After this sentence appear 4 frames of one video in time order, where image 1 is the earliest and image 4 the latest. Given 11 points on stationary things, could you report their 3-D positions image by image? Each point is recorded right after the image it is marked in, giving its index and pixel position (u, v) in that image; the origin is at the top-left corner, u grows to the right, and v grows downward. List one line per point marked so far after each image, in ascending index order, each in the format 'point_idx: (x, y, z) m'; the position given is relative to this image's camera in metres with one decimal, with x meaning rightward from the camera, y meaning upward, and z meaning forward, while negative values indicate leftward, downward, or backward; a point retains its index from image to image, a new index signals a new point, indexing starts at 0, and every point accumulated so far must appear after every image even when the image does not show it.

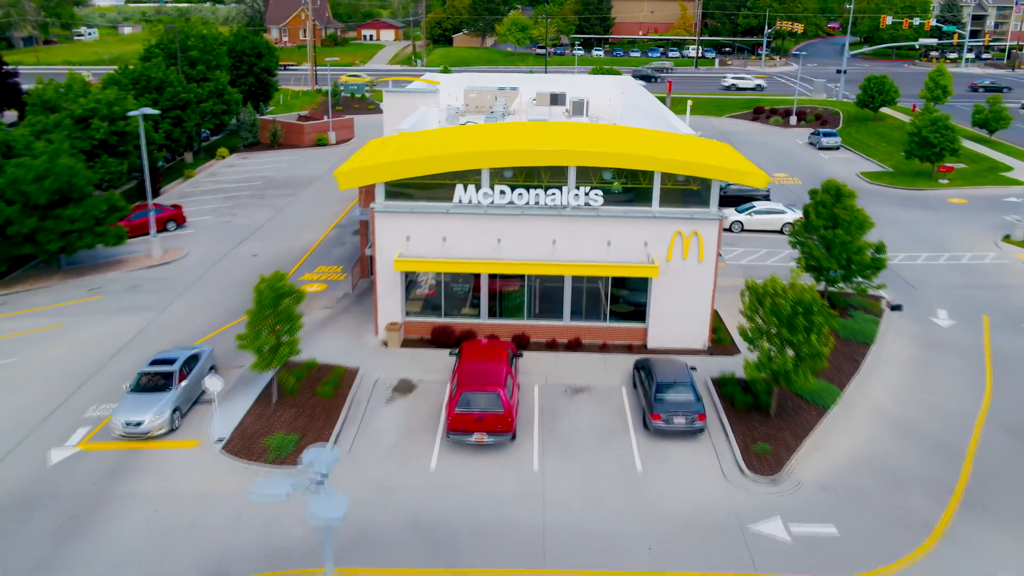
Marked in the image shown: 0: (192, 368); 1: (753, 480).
0: (-5.8, -1.5, +16.0) m
1: (+3.7, -3.0, +13.6) m
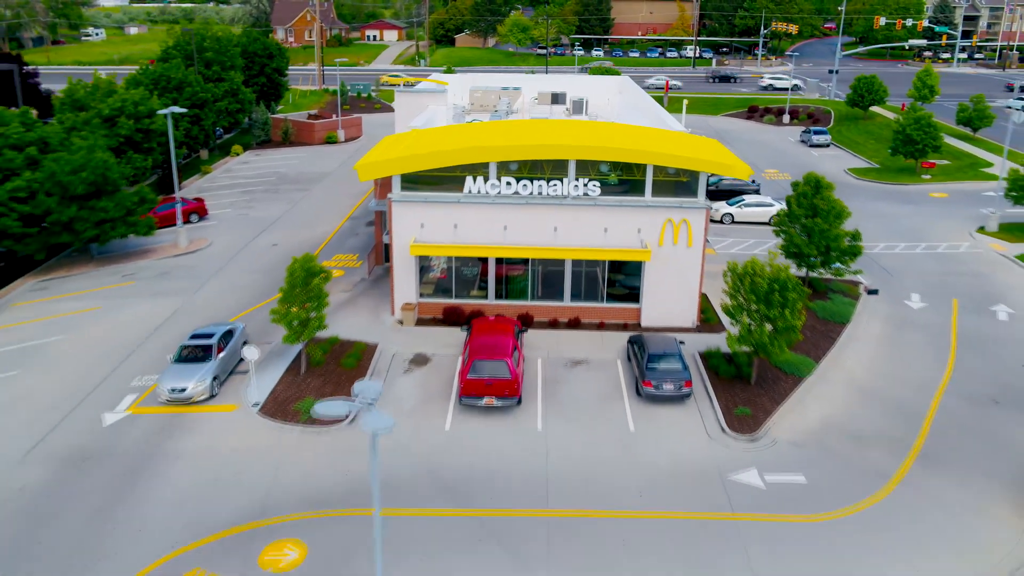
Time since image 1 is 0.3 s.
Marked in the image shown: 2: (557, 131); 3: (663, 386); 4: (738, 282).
0: (-5.7, -1.1, +17.6) m
1: (+3.9, -2.6, +15.3) m
2: (+1.0, +3.5, +19.8) m
3: (+2.8, -1.8, +16.2) m
4: (+4.3, +0.1, +16.9) m
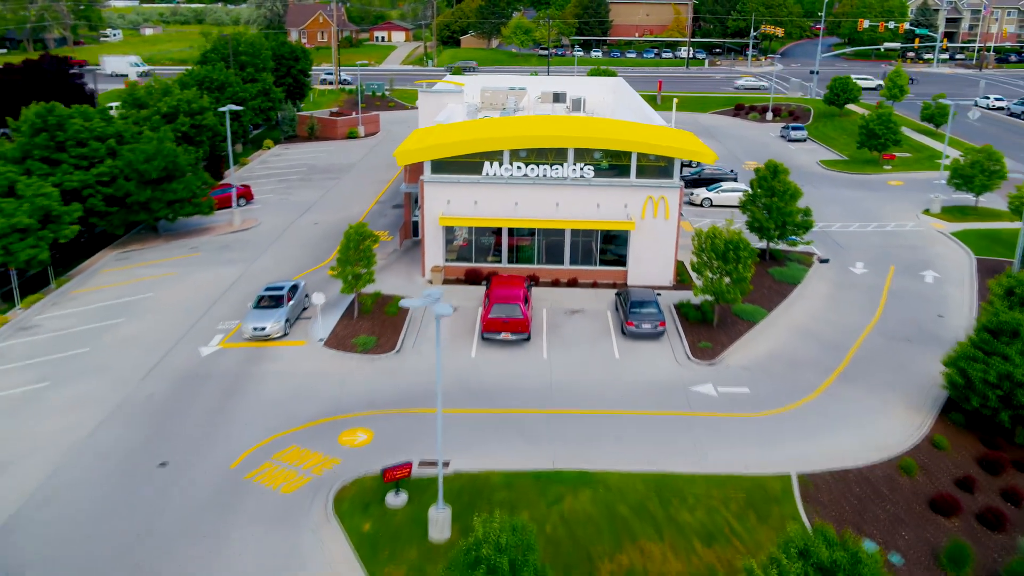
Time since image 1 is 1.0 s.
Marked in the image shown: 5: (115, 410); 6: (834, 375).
0: (-5.4, -0.1, +21.9) m
1: (+4.1, -1.7, +19.6) m
2: (+1.3, +4.5, +24.1) m
3: (+3.1, -0.9, +20.5) m
4: (+4.6, +1.0, +21.2) m
5: (-8.1, -2.5, +18.0) m
6: (+7.0, -1.9, +19.2) m
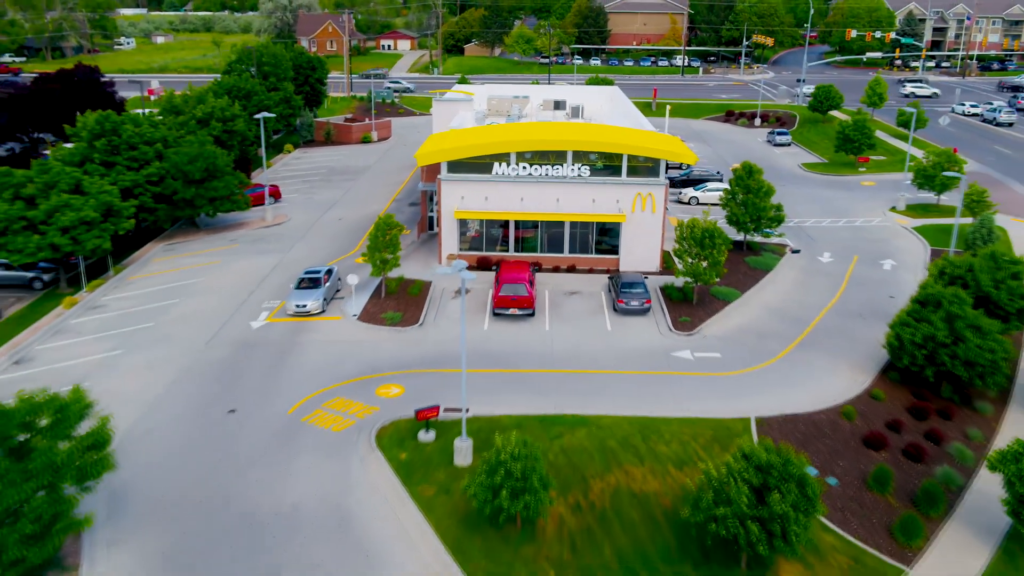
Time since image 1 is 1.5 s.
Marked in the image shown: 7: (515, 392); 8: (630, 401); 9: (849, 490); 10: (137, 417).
0: (-5.2, +0.3, +25.2) m
1: (+4.3, -1.2, +22.9) m
2: (+1.5, +4.9, +27.4) m
3: (+3.2, -0.4, +23.8) m
4: (+4.8, +1.5, +24.5) m
5: (-8.0, -2.0, +21.3) m
6: (+7.2, -1.4, +22.5) m
7: (+0.1, -2.3, +19.7) m
8: (+2.6, -2.5, +19.3) m
9: (+6.4, -3.8, +16.6) m
10: (-8.2, -2.8, +19.1) m
